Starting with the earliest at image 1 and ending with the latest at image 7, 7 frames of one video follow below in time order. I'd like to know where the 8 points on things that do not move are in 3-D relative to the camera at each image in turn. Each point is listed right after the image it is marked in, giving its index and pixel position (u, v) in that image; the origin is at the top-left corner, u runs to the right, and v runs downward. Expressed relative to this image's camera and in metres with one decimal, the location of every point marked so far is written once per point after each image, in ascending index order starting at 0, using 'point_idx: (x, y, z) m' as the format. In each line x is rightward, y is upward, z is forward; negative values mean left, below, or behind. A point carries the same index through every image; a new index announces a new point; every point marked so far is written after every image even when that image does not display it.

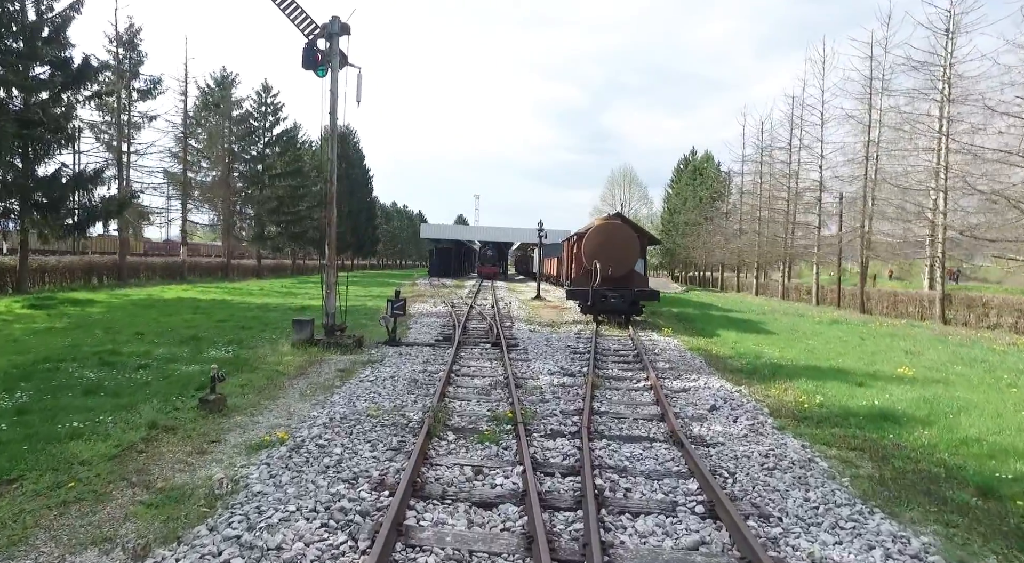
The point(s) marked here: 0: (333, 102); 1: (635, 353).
0: (-3.1, +3.1, +13.8) m
1: (+2.2, -1.3, +14.0) m
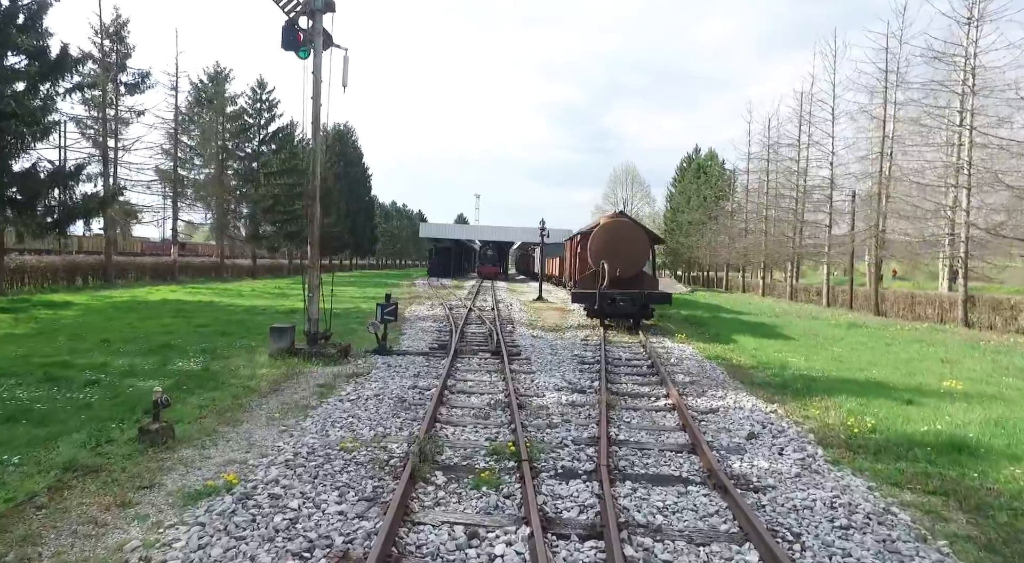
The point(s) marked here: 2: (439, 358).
0: (-3.1, +3.0, +12.5) m
1: (+2.2, -1.3, +12.7) m
2: (-1.1, -1.2, +12.3) m
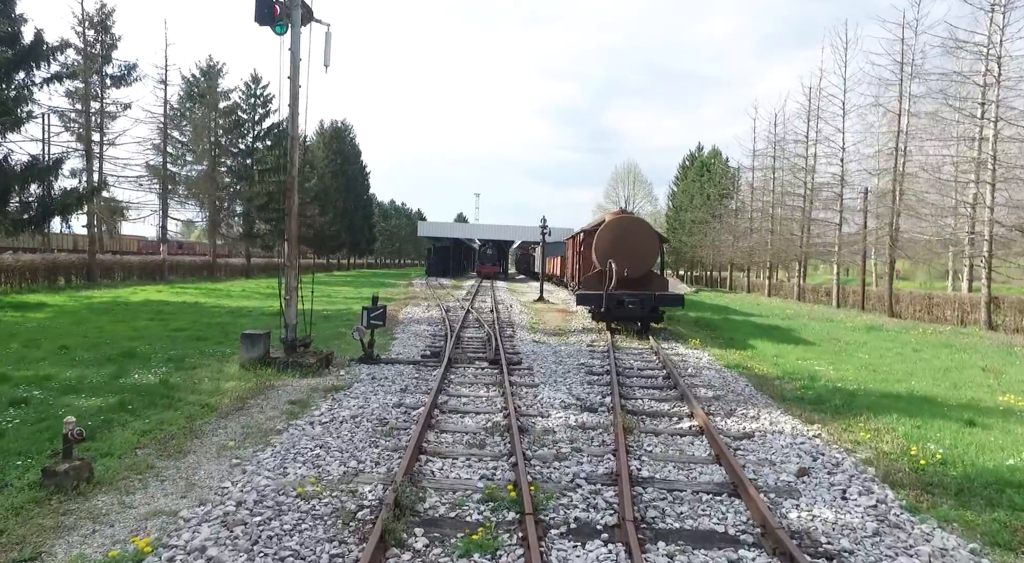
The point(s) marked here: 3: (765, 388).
0: (-3.1, +3.0, +11.3) m
1: (+2.2, -1.4, +11.5) m
2: (-1.1, -1.3, +11.0) m
3: (+3.4, -1.4, +10.7) m
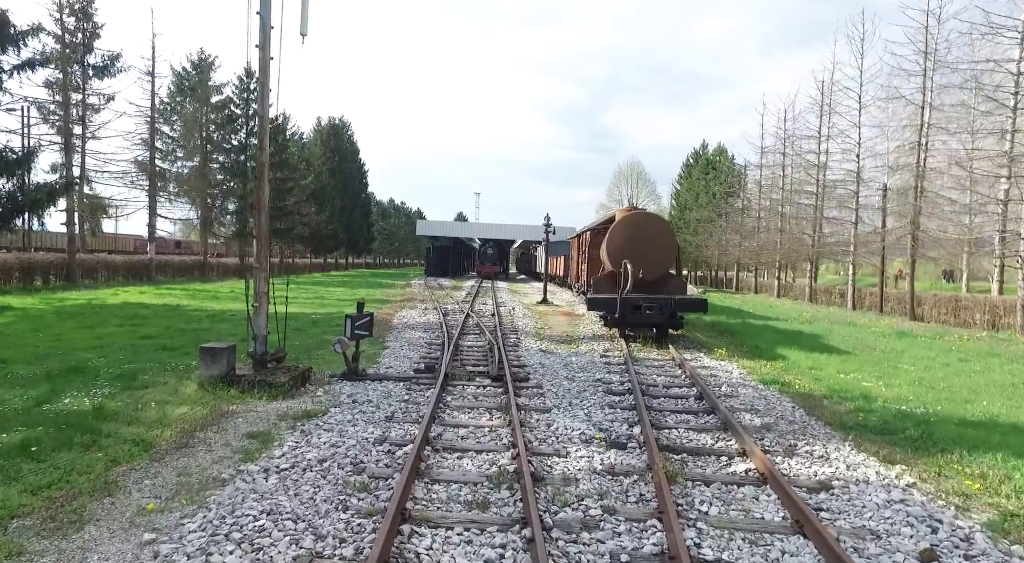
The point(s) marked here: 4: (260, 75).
0: (-3.0, +3.0, +9.6) m
1: (+2.3, -1.4, +9.8) m
2: (-1.1, -1.3, +9.4) m
3: (+3.5, -1.5, +9.1) m
4: (-3.1, +2.5, +9.7) m
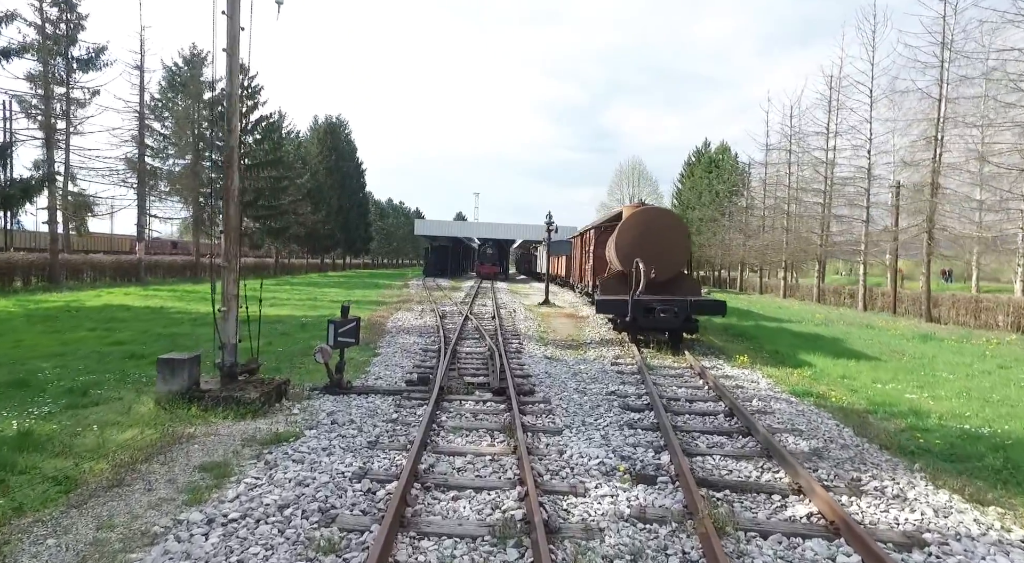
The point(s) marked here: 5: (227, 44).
0: (-3.0, +3.0, +8.5) m
1: (+2.3, -1.4, +8.7) m
2: (-1.0, -1.3, +8.2) m
3: (+3.5, -1.5, +7.9) m
4: (-3.1, +2.5, +8.5) m
5: (-3.1, +2.6, +8.5) m
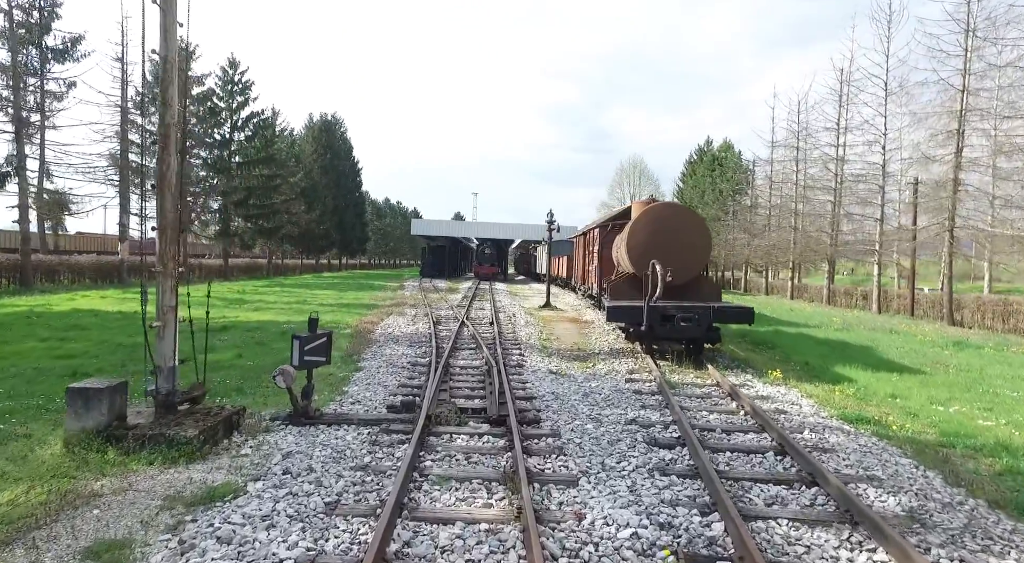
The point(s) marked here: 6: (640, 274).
0: (-3.0, +2.9, +6.9) m
1: (+2.4, -1.5, +7.1) m
2: (-1.0, -1.4, +6.6) m
3: (+3.6, -1.6, +6.3) m
4: (-3.1, +2.5, +6.9) m
5: (-3.1, +2.5, +7.0) m
6: (+2.2, +0.2, +13.8) m
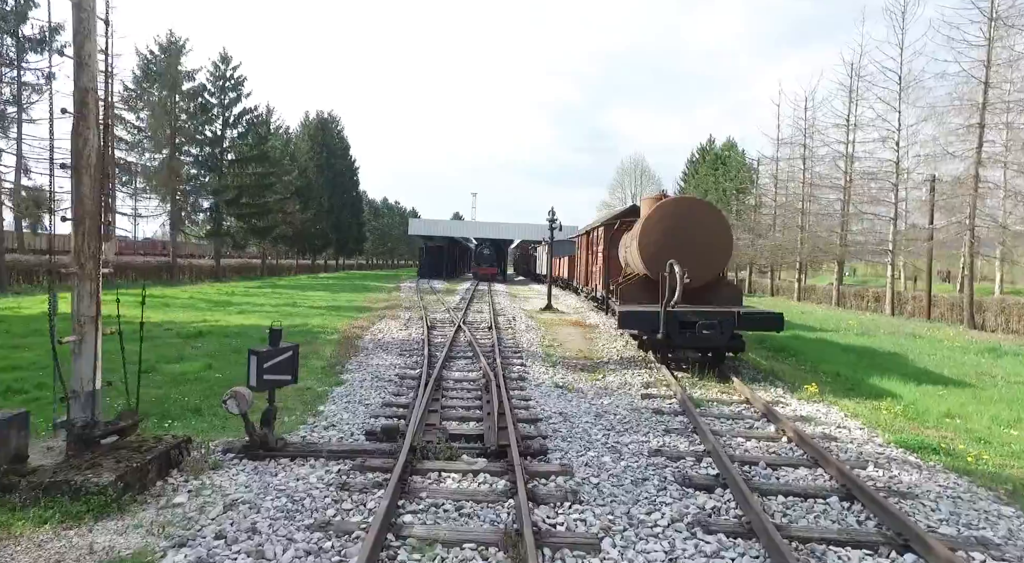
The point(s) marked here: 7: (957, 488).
0: (-2.9, +2.9, +5.5) m
1: (+2.4, -1.5, +5.7) m
2: (-1.0, -1.4, +5.3) m
3: (+3.6, -1.6, +5.0) m
4: (-3.0, +2.4, +5.6) m
5: (-3.0, +2.5, +5.6) m
6: (+2.2, +0.1, +12.4) m
7: (+3.3, -1.5, +5.7) m
